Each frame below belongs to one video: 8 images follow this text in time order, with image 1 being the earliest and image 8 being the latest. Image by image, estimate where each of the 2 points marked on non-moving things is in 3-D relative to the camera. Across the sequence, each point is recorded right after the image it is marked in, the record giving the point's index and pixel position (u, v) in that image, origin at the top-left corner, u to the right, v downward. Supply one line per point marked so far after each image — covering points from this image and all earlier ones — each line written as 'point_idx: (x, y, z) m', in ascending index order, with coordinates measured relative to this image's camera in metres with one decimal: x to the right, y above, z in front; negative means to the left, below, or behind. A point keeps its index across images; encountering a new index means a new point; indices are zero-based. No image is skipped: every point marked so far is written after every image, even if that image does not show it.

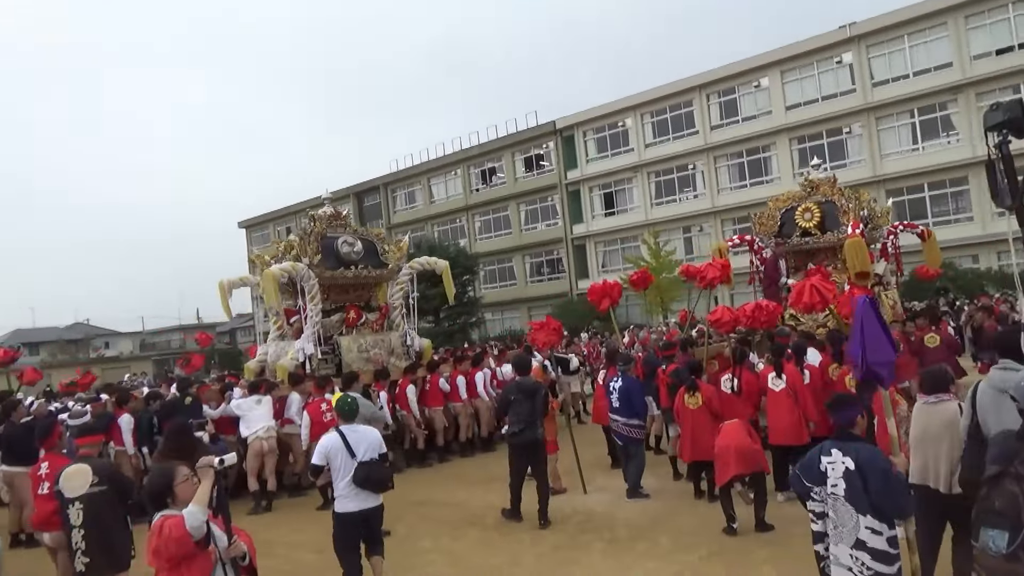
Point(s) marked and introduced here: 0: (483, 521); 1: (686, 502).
0: (-0.3, -2.4, +8.0) m
1: (+1.9, -2.3, +8.2) m
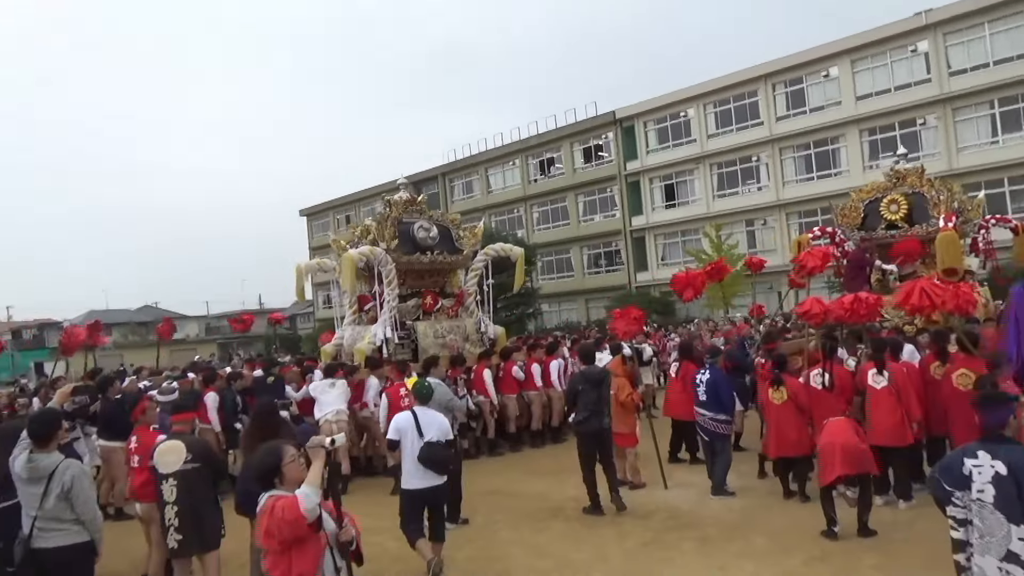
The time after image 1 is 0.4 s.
0: (+0.5, -2.3, +7.8) m
1: (+2.7, -2.2, +7.9) m
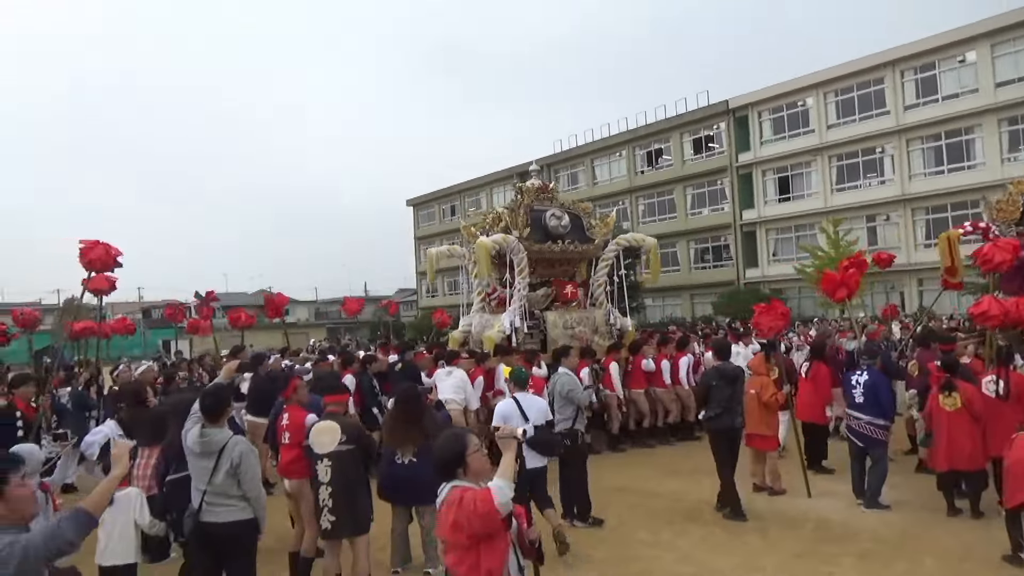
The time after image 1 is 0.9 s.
0: (+1.8, -2.2, +7.5) m
1: (+4.0, -2.2, +7.2) m
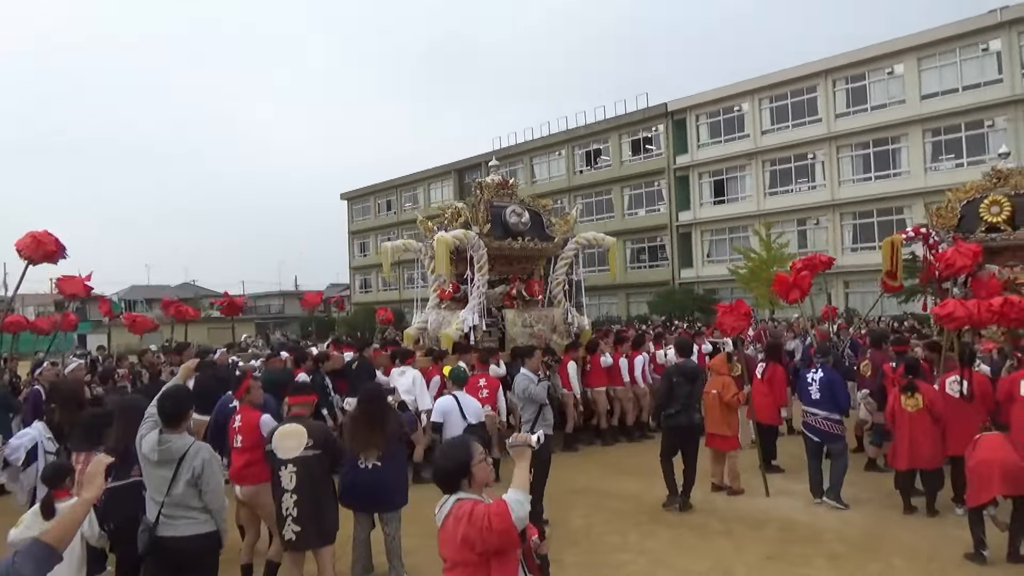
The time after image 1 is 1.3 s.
0: (+1.4, -2.2, +7.4) m
1: (+3.6, -2.2, +7.3) m
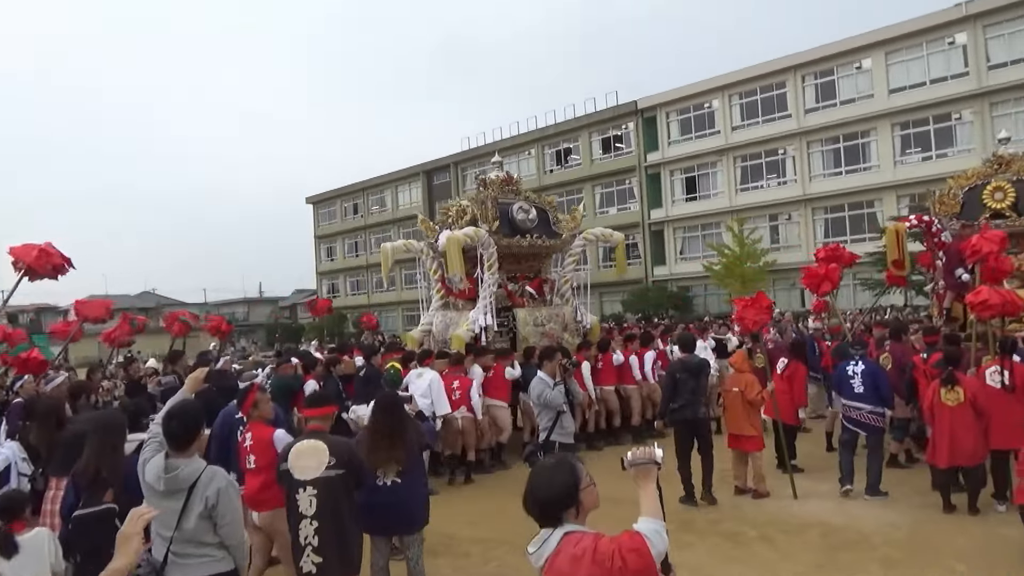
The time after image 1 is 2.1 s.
0: (+1.6, -2.1, +6.9) m
1: (+3.8, -2.1, +7.0) m
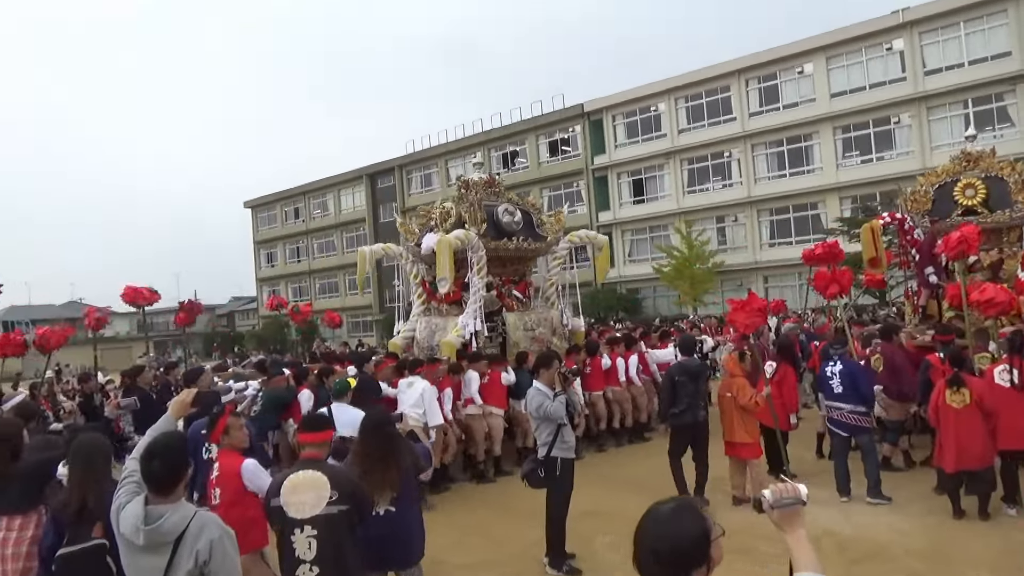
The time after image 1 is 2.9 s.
0: (+1.6, -2.2, +6.5) m
1: (+3.8, -2.1, +6.7) m
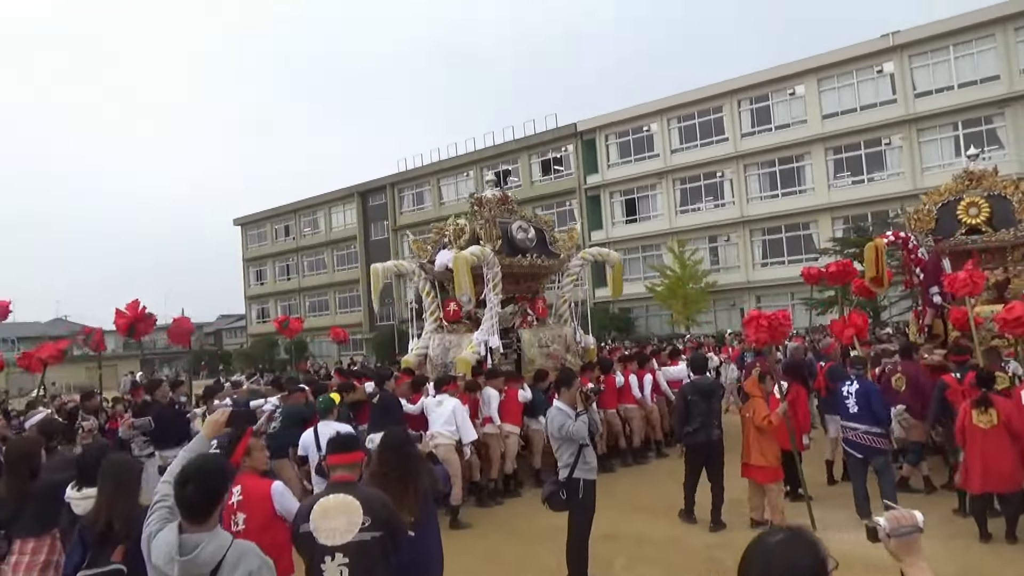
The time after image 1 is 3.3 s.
0: (+1.7, -2.3, +6.3) m
1: (+3.9, -2.2, +6.6) m
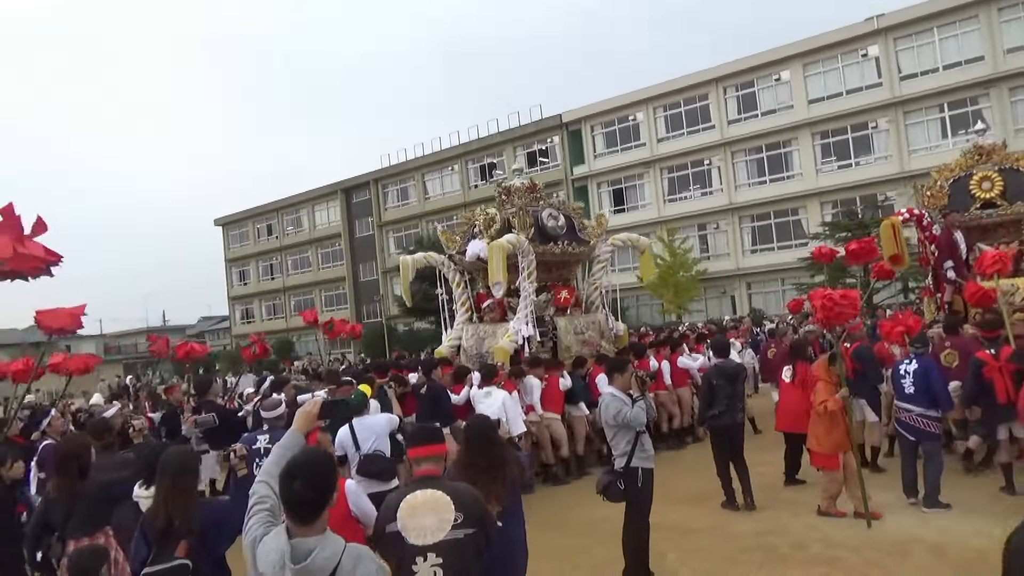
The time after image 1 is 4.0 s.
0: (+2.1, -2.1, +6.1) m
1: (+4.3, -2.0, +6.4) m
